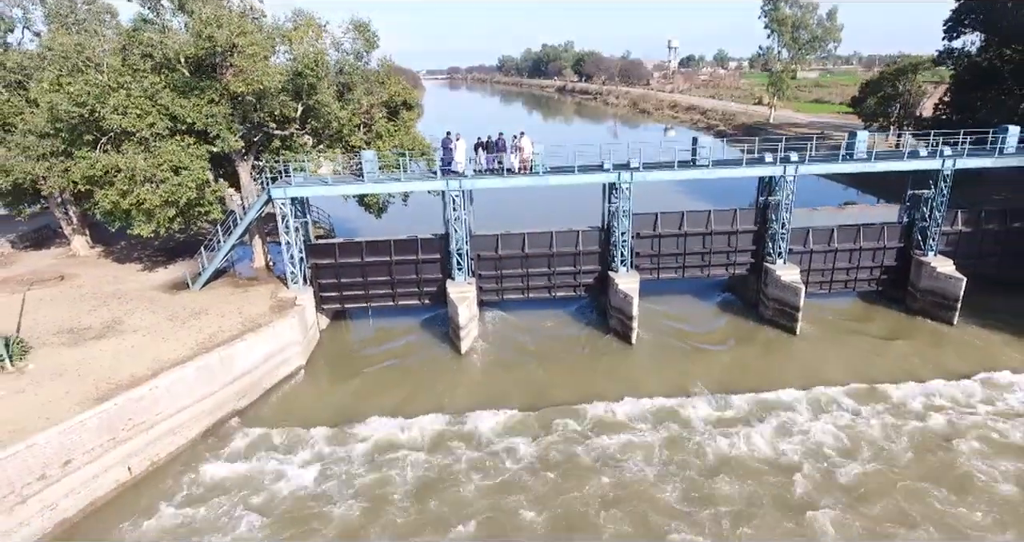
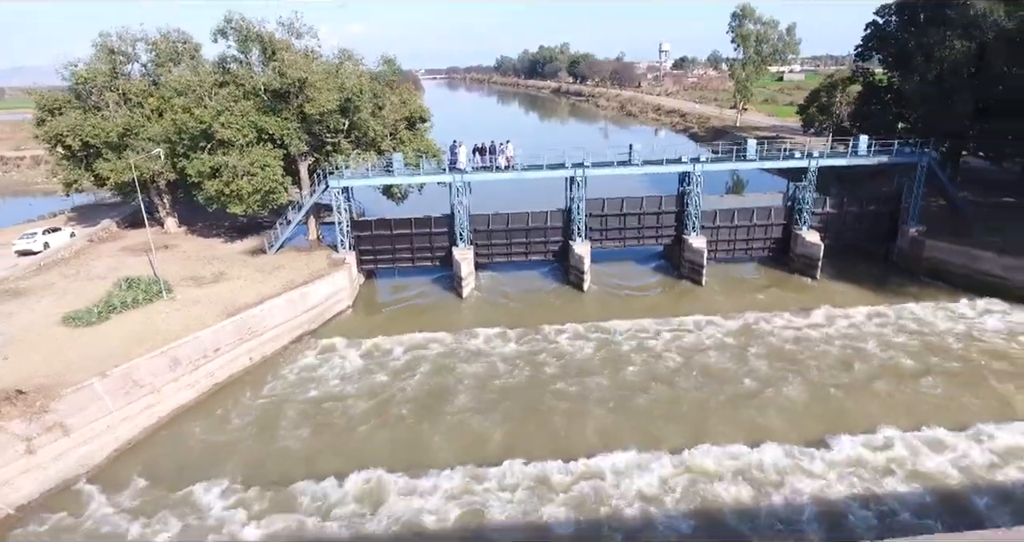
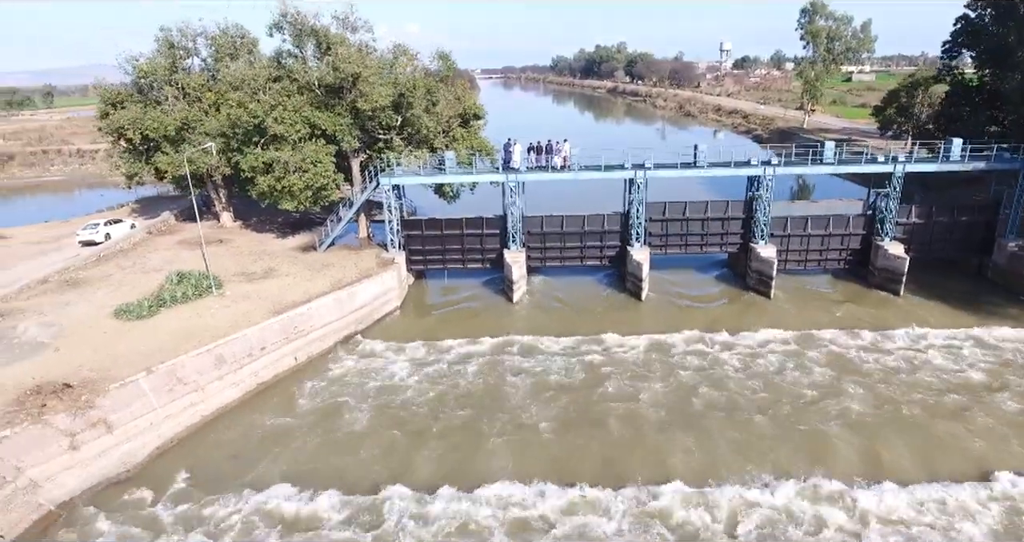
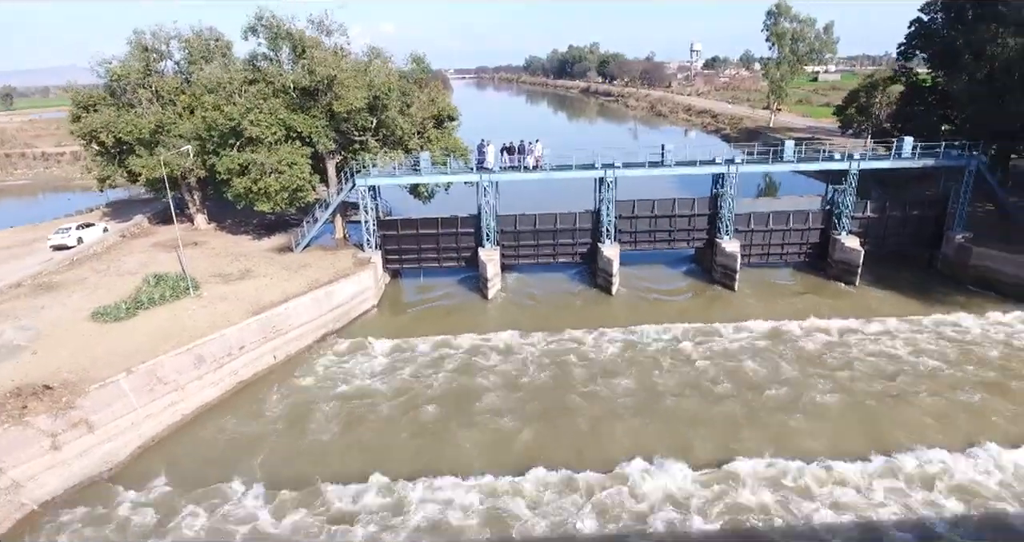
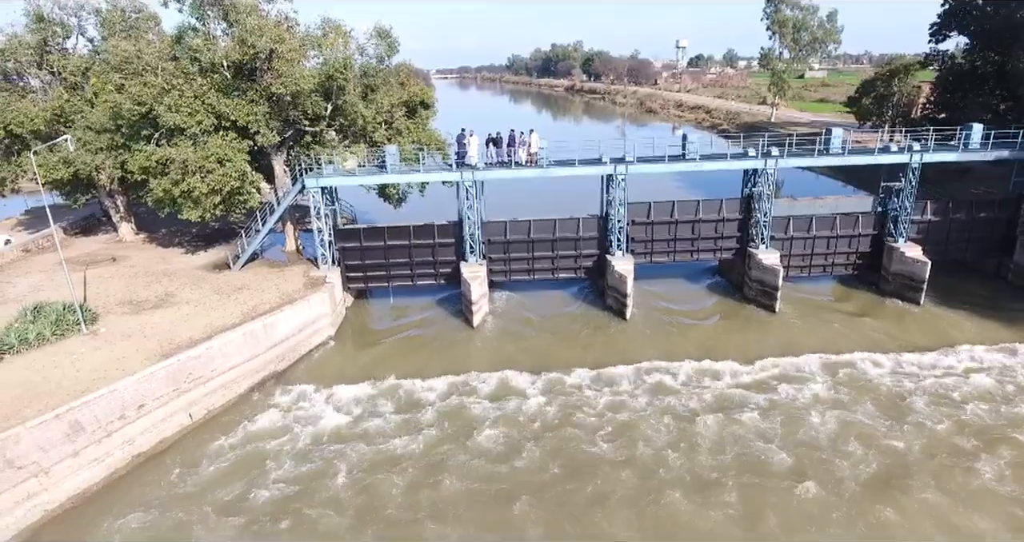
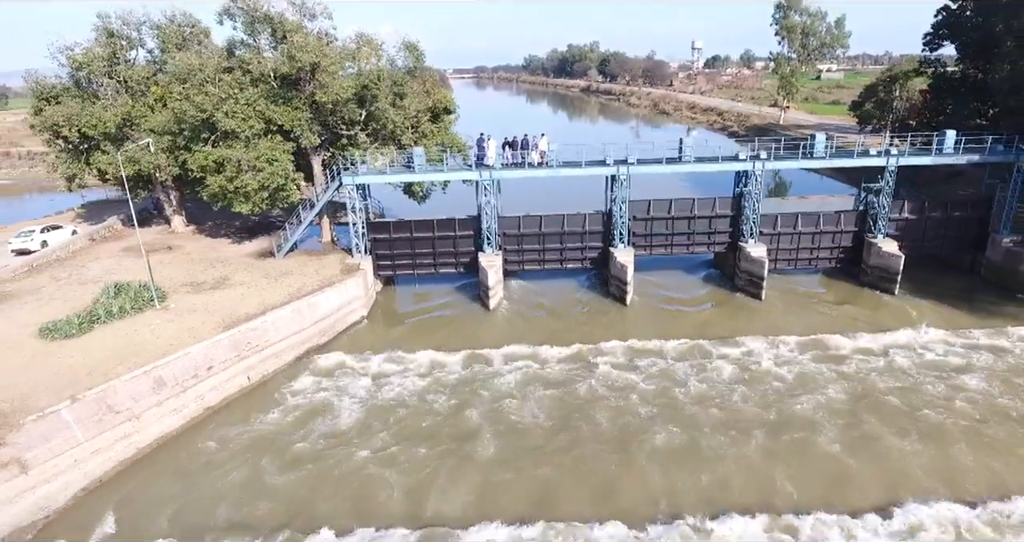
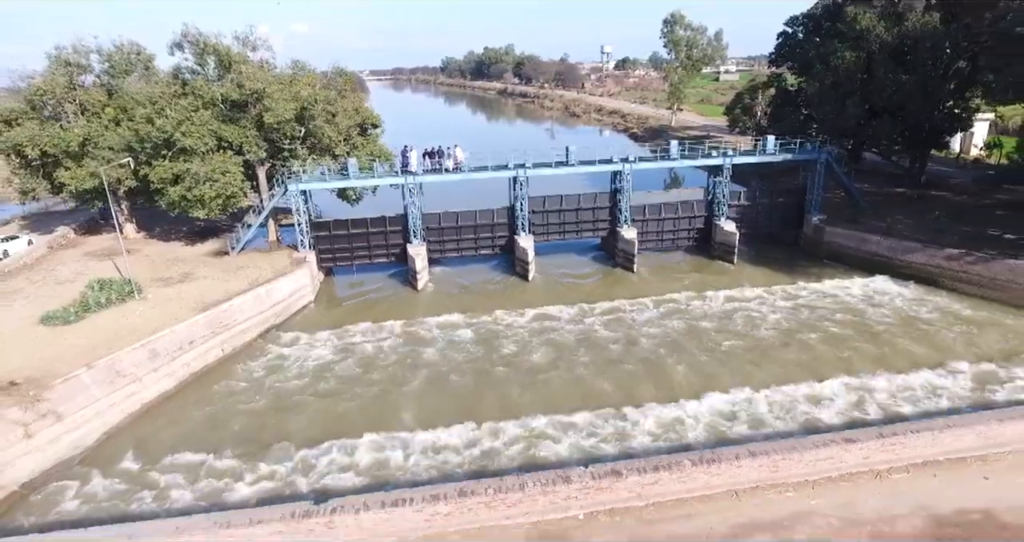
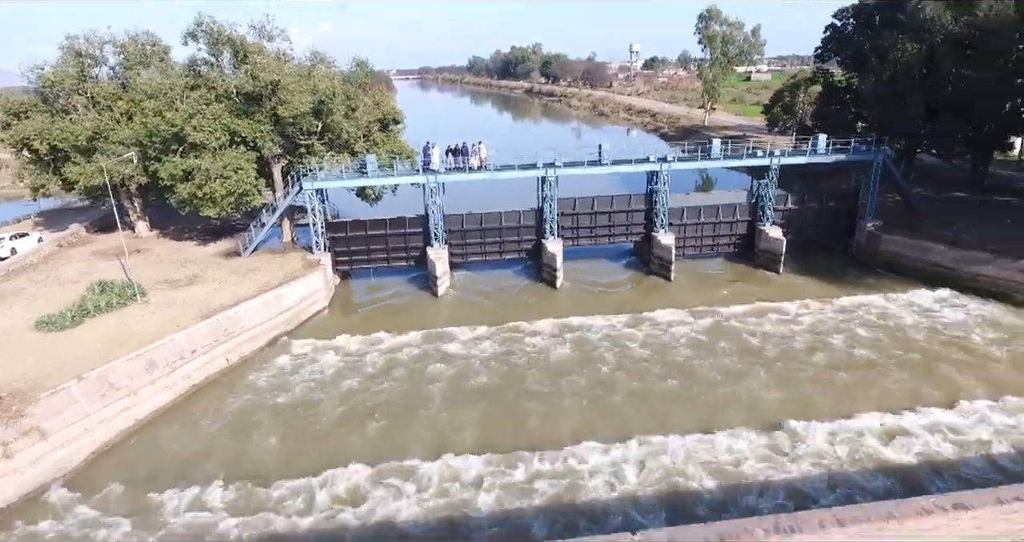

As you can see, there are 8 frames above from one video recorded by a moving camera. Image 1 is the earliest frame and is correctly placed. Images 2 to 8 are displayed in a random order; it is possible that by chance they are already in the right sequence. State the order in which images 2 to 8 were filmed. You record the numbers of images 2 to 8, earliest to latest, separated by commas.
5, 6, 3, 4, 2, 8, 7
